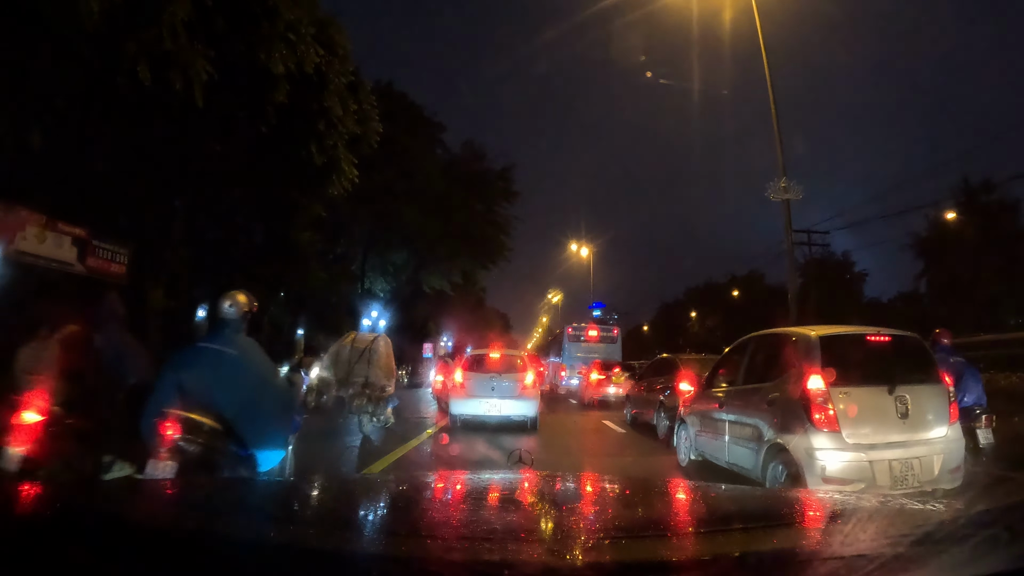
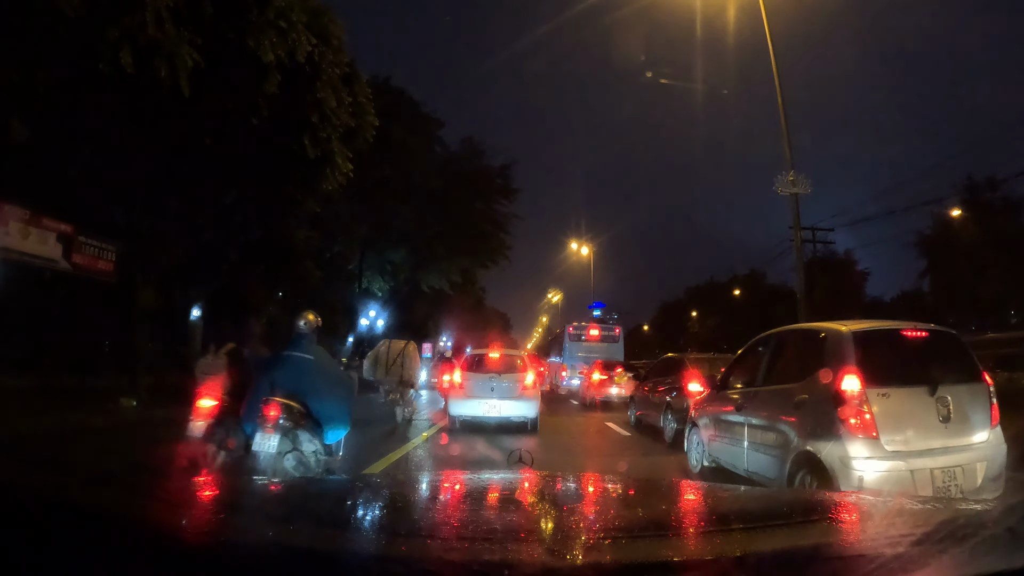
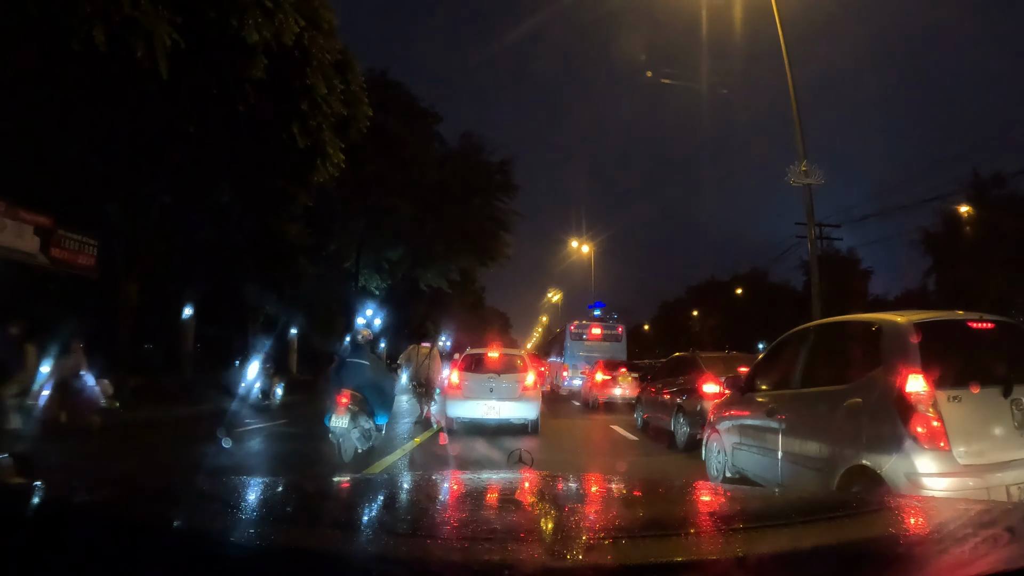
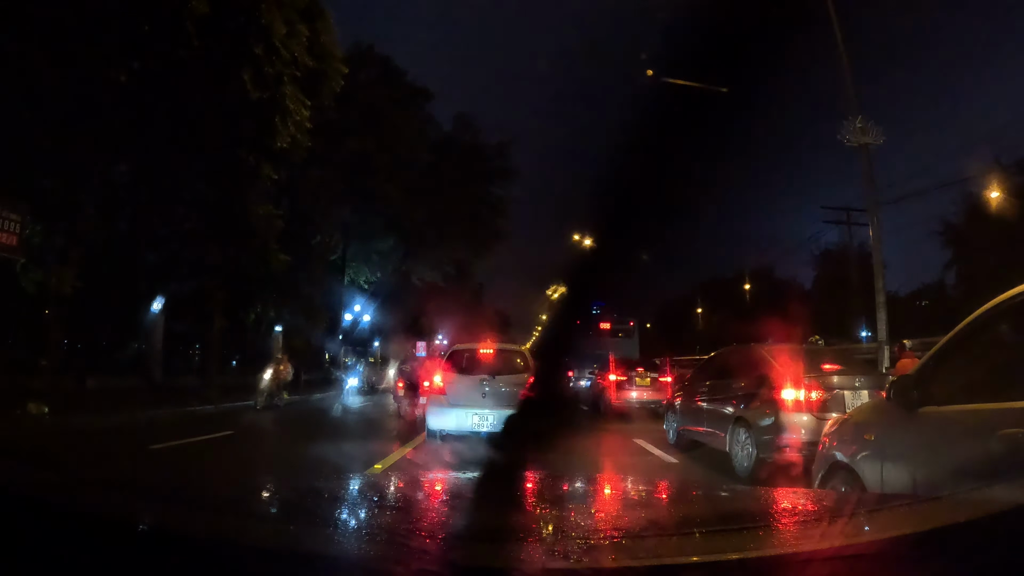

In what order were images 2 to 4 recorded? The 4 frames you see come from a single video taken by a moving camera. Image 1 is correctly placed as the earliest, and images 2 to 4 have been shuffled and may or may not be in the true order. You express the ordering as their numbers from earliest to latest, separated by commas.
2, 3, 4
